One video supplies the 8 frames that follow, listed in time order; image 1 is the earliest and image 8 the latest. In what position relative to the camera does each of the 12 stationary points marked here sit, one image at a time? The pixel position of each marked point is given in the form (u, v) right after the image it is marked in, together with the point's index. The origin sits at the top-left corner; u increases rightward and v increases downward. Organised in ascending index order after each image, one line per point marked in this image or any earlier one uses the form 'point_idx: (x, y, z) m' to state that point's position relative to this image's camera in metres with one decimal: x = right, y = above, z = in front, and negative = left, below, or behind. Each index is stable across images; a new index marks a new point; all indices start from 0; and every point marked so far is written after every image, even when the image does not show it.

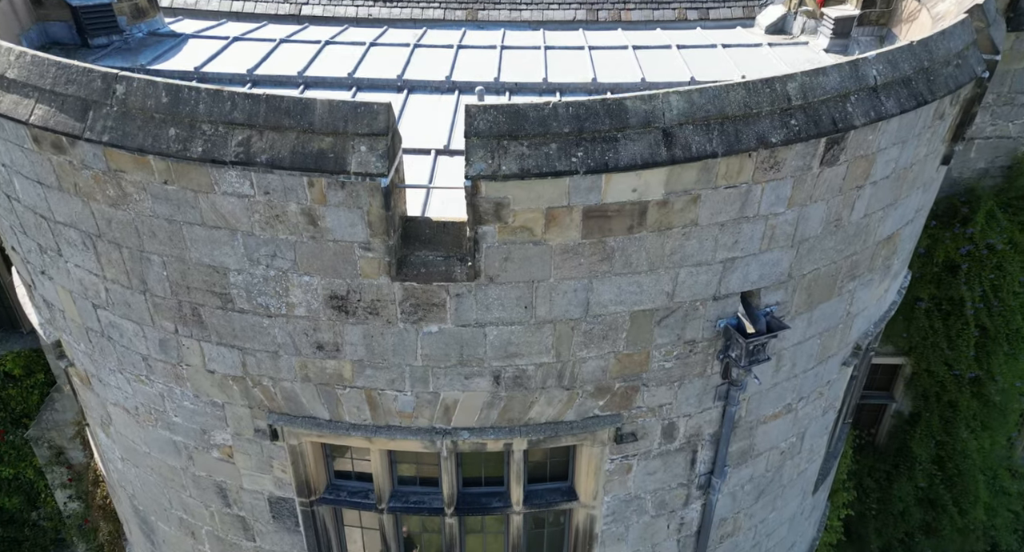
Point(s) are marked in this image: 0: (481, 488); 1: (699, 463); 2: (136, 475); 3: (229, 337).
0: (-0.2, -1.4, +4.8) m
1: (+1.2, -1.2, +4.9) m
2: (-2.8, -1.5, +5.5) m
3: (-1.5, -0.3, +3.9) m
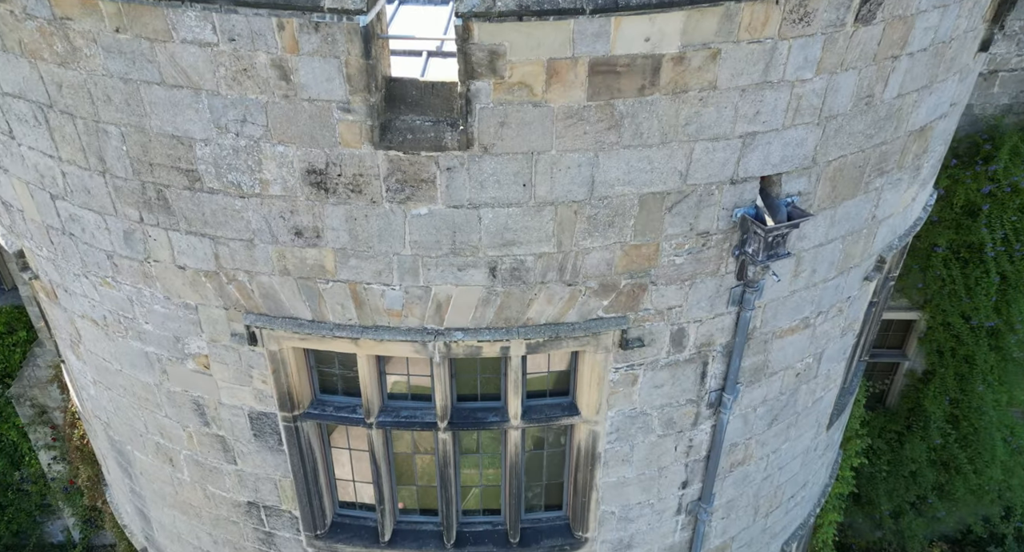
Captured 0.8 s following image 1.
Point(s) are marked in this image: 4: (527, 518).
0: (-0.2, -0.8, +4.5) m
1: (+1.2, -0.6, +4.5) m
2: (-2.8, -0.9, +5.2) m
3: (-1.5, +0.2, +3.5) m
4: (+0.1, -1.7, +5.3) m
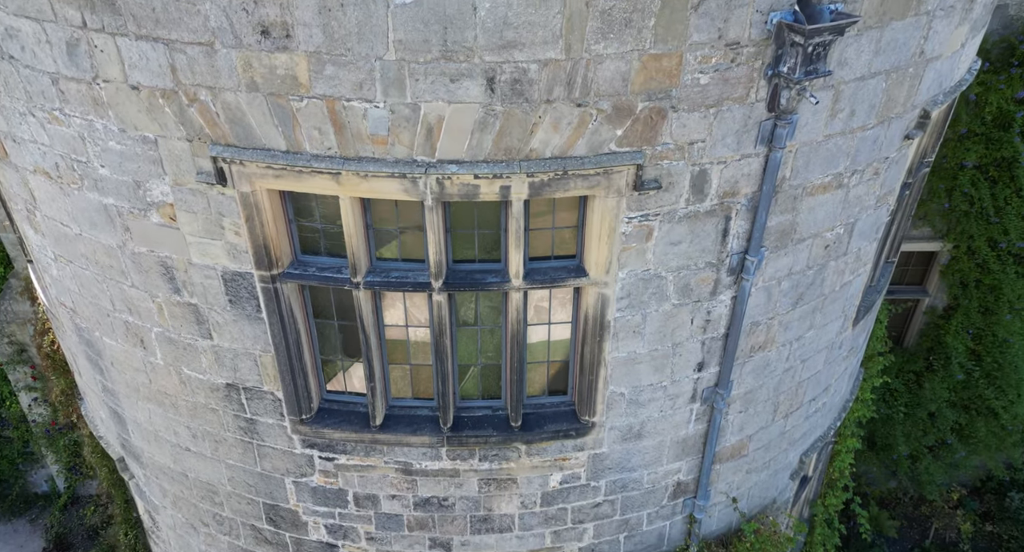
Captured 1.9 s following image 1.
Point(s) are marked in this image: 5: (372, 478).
0: (-0.2, +0.1, +4.1) m
1: (+1.2, +0.2, +4.1) m
2: (-2.8, 0.0, +4.8) m
3: (-1.5, +1.0, +3.0) m
4: (+0.1, -0.8, +4.9) m
5: (-0.9, -1.3, +5.0) m
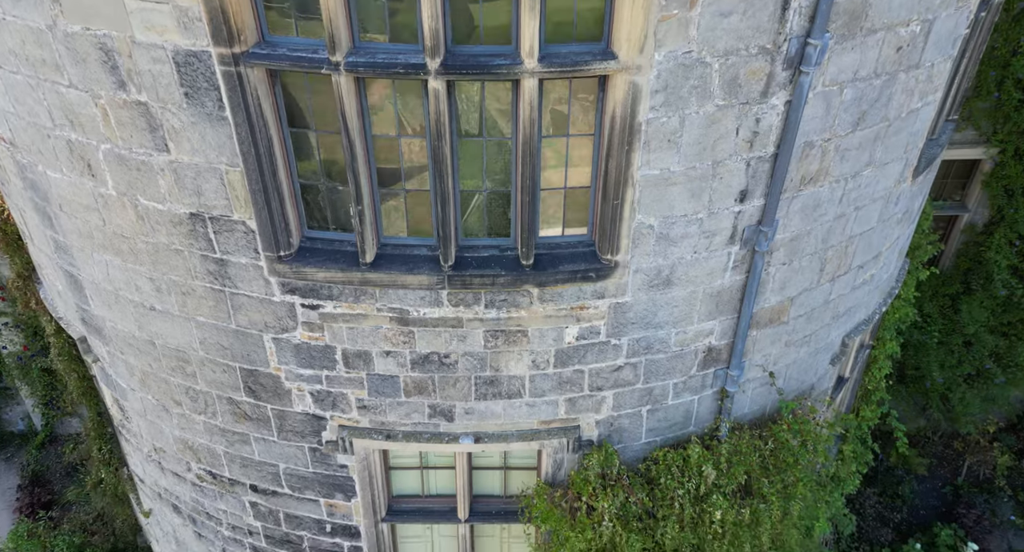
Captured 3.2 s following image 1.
0: (-0.2, +1.0, +3.4) m
1: (+1.3, +1.2, +3.3) m
2: (-2.7, +1.0, +4.1) m
3: (-1.4, +1.9, +2.3) m
4: (+0.2, +0.2, +4.2) m
5: (-0.9, -0.3, +4.4) m
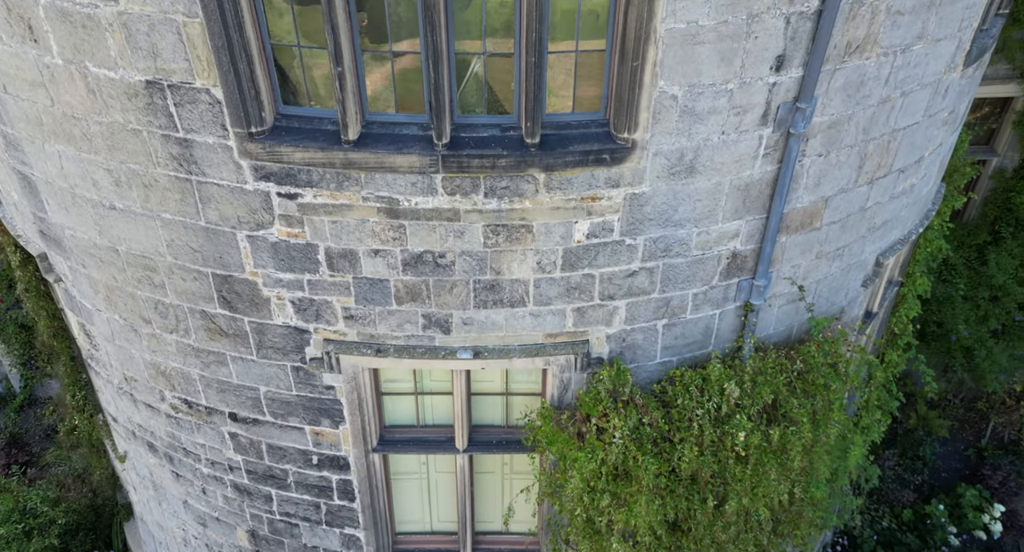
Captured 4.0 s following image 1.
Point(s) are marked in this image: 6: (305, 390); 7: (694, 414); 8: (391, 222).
0: (-0.1, +1.6, +2.8) m
1: (+1.3, +1.7, +2.8) m
2: (-2.7, +1.6, +3.5) m
3: (-1.4, +2.5, +1.7) m
4: (+0.2, +0.8, +3.7) m
5: (-0.9, +0.3, +3.9) m
6: (-1.3, -0.7, +4.8) m
7: (+1.1, -0.8, +4.5) m
8: (-0.6, +0.3, +3.9) m
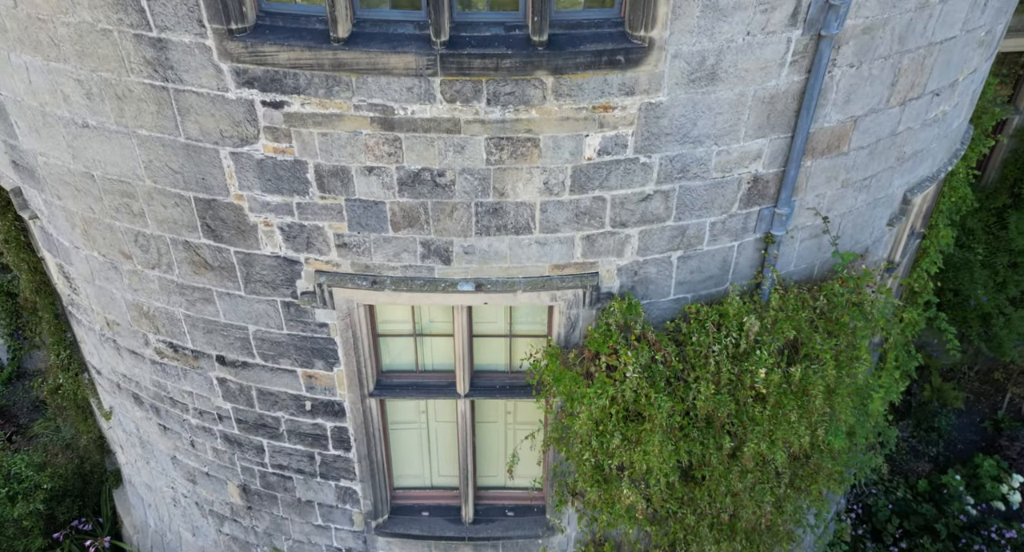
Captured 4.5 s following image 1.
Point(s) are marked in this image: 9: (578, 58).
0: (-0.1, +2.0, +2.5) m
1: (+1.3, +2.1, +2.5) m
2: (-2.7, +2.0, +3.2) m
3: (-1.4, +2.8, +1.4) m
4: (+0.2, +1.1, +3.4) m
5: (-0.8, +0.7, +3.6) m
6: (-1.3, -0.3, +4.5) m
7: (+1.1, -0.4, +4.2) m
8: (-0.6, +0.7, +3.6) m
9: (+0.3, +1.0, +3.3) m
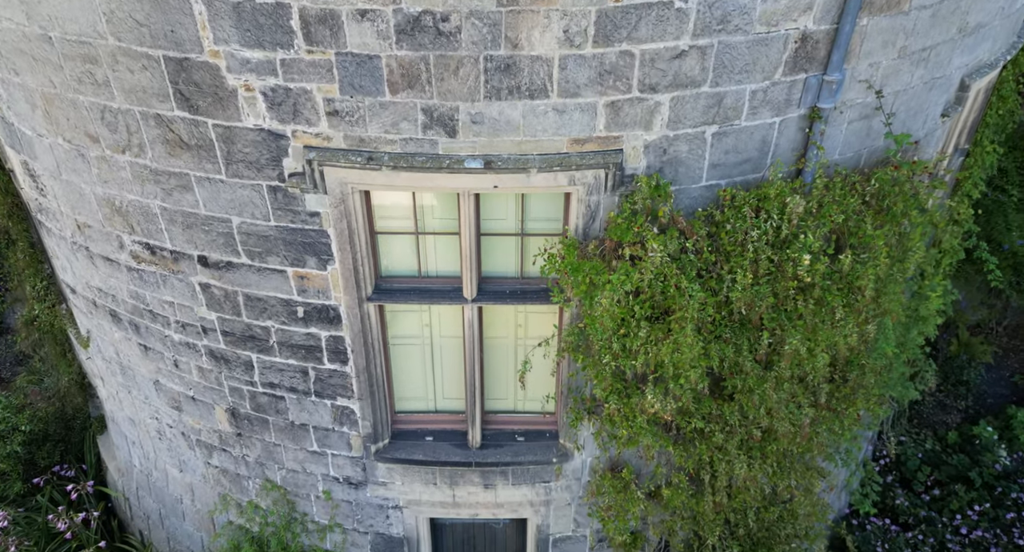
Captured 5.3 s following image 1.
0: (-0.1, +2.5, +1.9) m
1: (+1.4, +2.7, +1.9) m
2: (-2.6, +2.6, +2.7) m
3: (-1.3, +3.3, +0.8) m
4: (+0.3, +1.7, +2.9) m
5: (-0.8, +1.3, +3.1) m
6: (-1.2, +0.3, +4.0) m
7: (+1.2, +0.2, +3.8) m
8: (-0.5, +1.3, +3.0) m
9: (+0.4, +1.6, +2.8) m
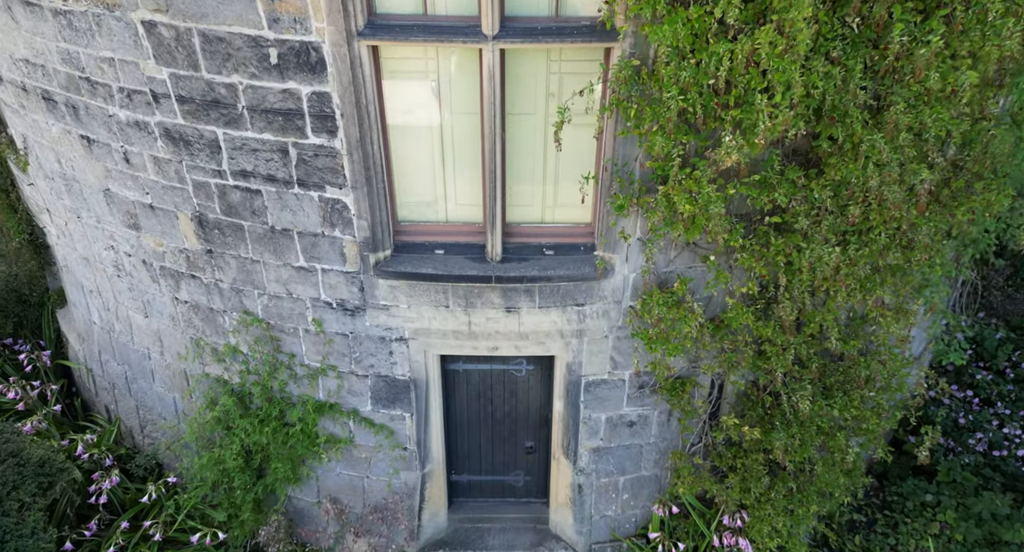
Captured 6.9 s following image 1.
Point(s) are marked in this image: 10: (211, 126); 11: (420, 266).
0: (+0.1, +3.6, +0.8) m
1: (+1.5, +3.7, +0.7) m
2: (-2.5, +3.7, +1.5) m
3: (-1.2, +4.3, -0.4) m
4: (+0.4, +2.9, +1.7) m
5: (-0.6, +2.4, +2.0) m
6: (-1.1, +1.5, +3.0) m
7: (+1.3, +1.4, +2.7) m
8: (-0.4, +2.4, +1.9) m
9: (+0.5, +2.7, +1.7) m
10: (-1.6, +0.8, +3.9) m
11: (-0.5, +0.1, +4.3) m
